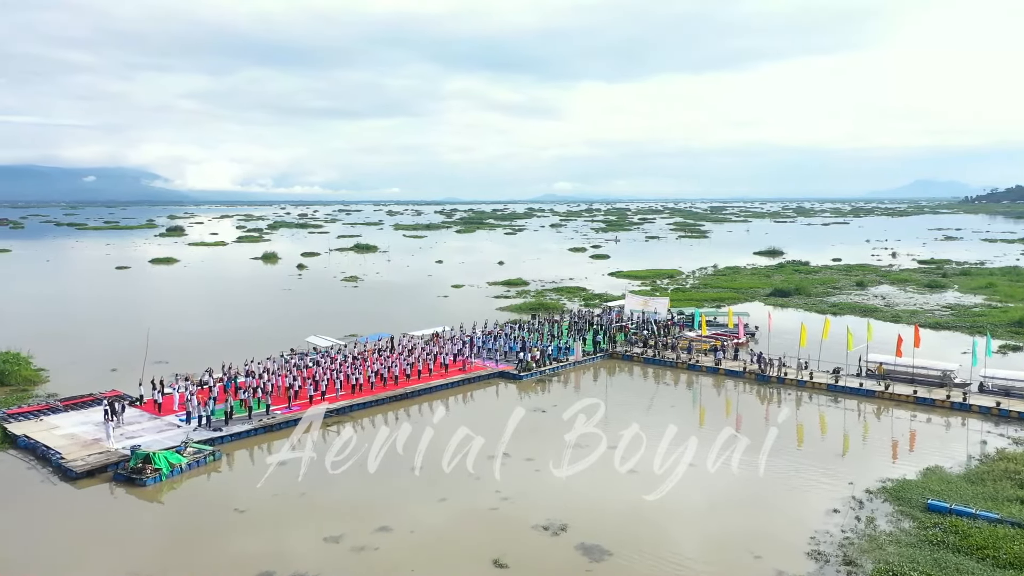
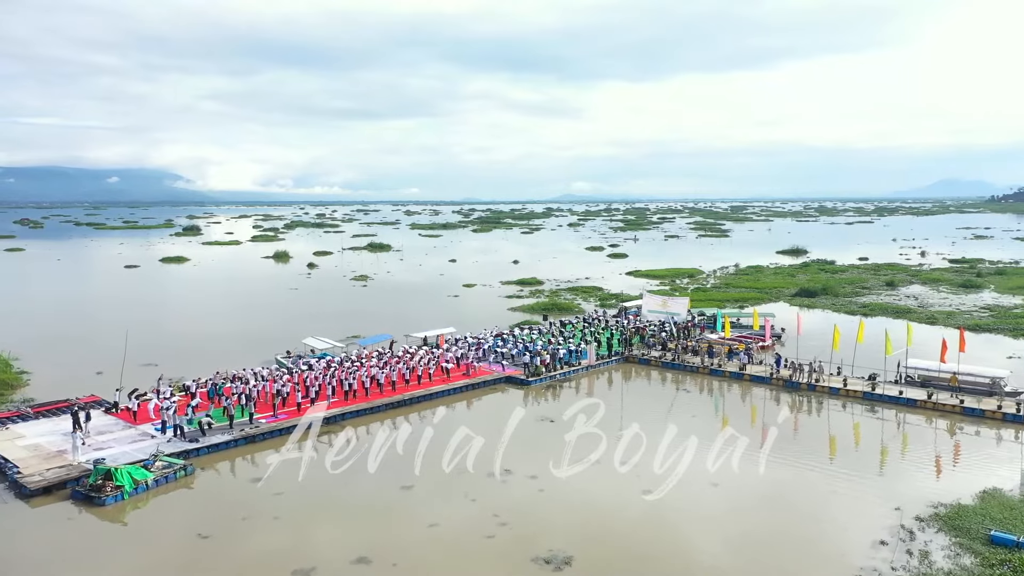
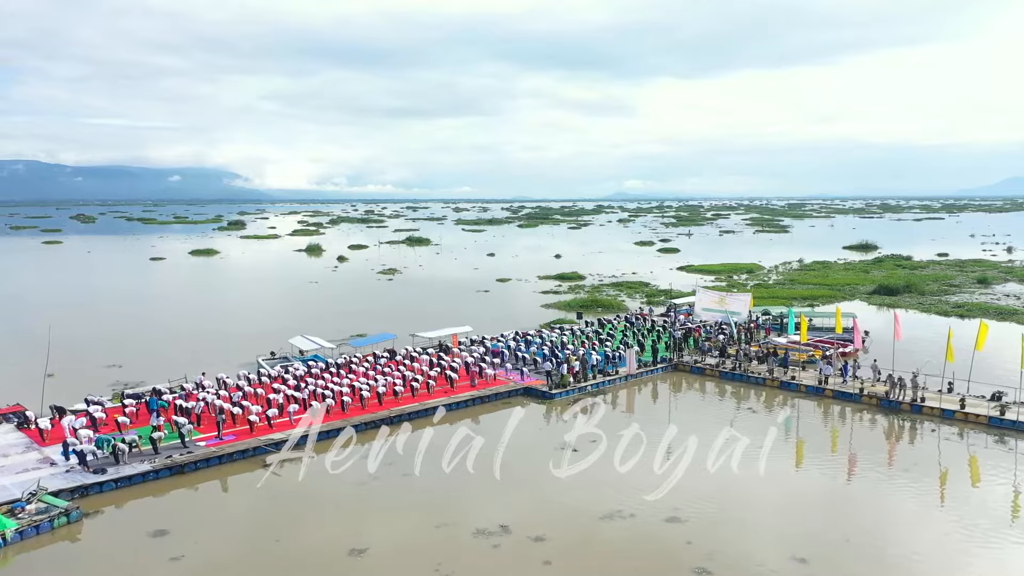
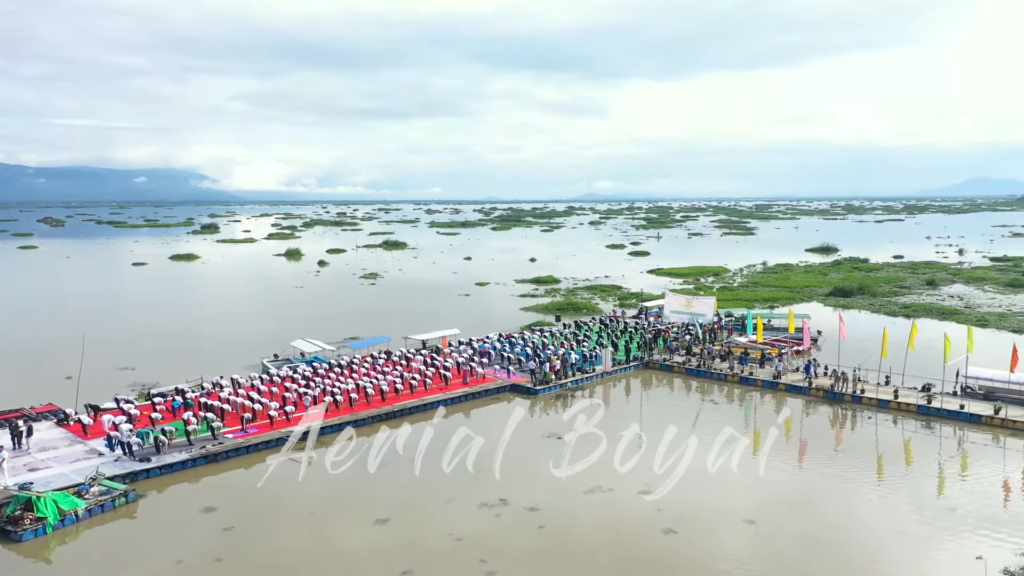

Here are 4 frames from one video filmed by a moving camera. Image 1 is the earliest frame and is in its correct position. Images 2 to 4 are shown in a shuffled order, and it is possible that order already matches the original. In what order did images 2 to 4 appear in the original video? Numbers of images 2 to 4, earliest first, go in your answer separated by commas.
2, 4, 3
